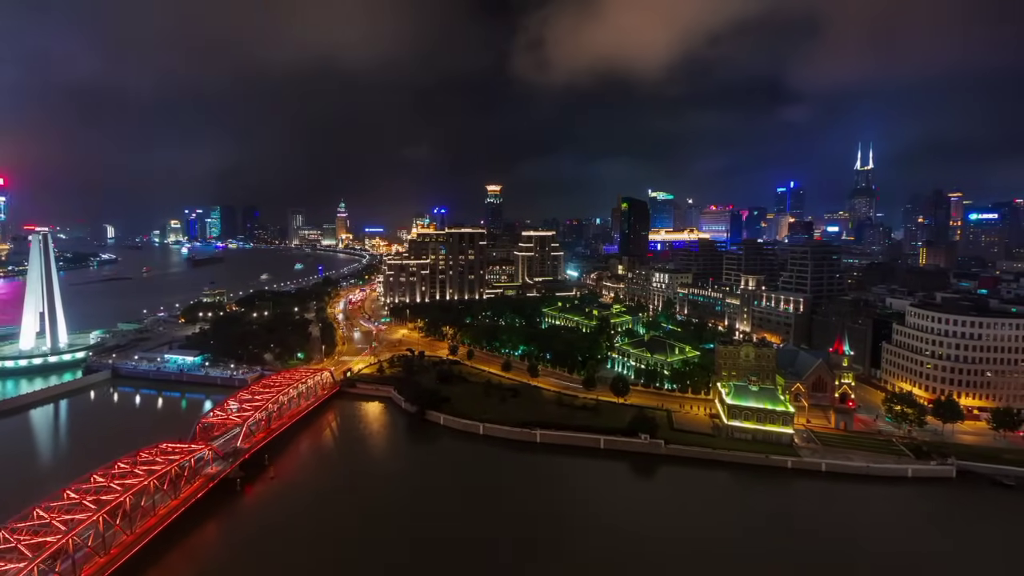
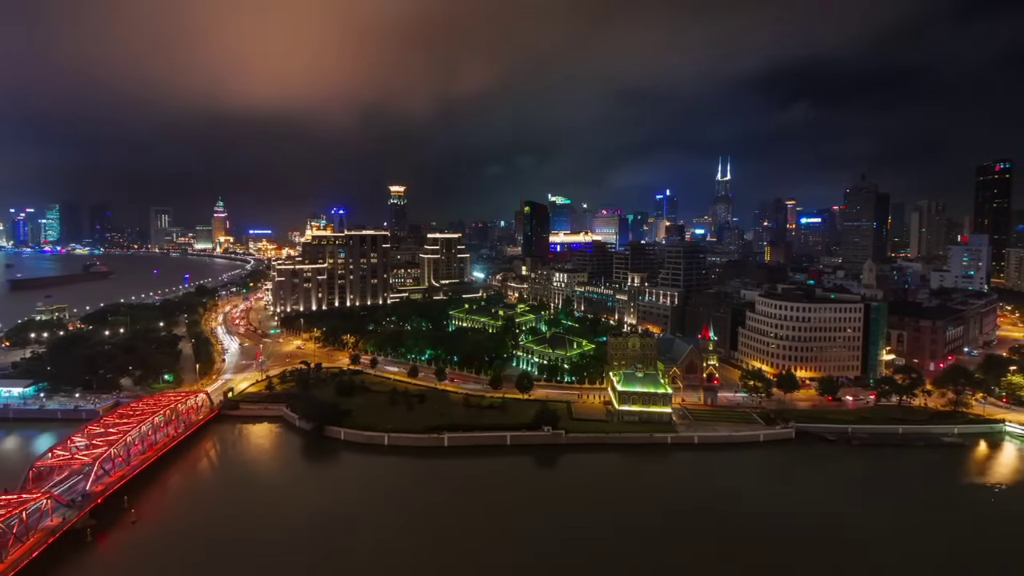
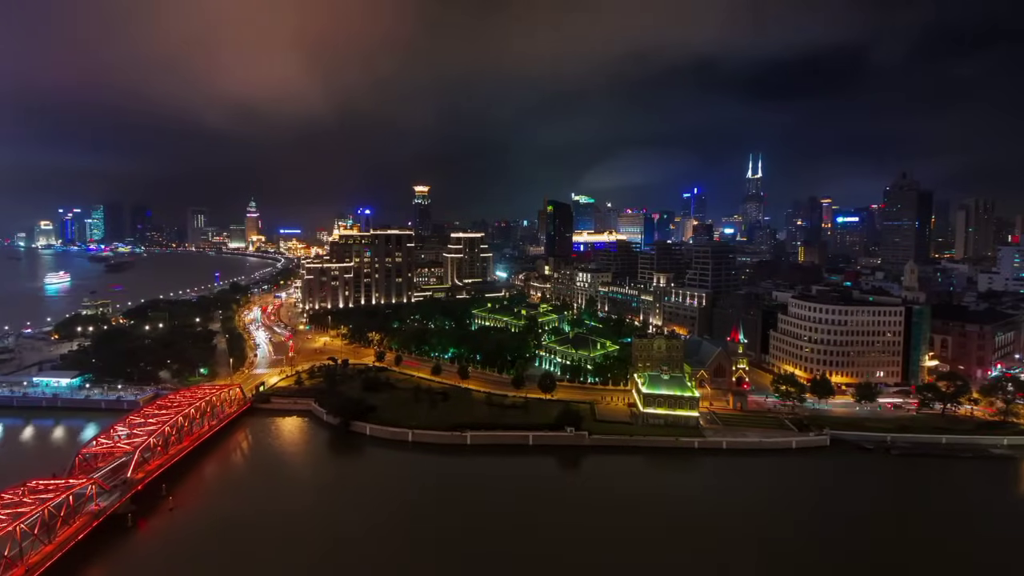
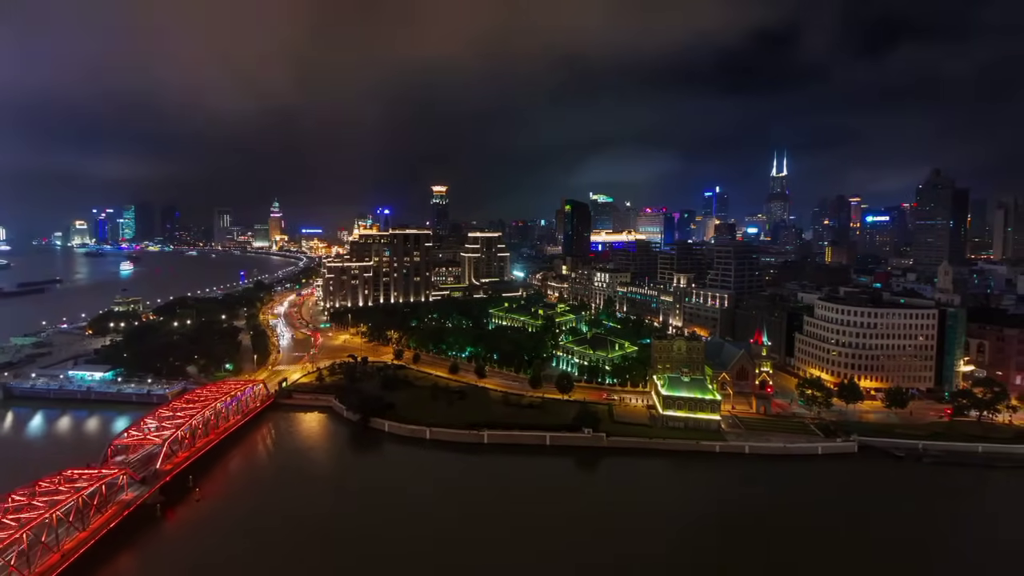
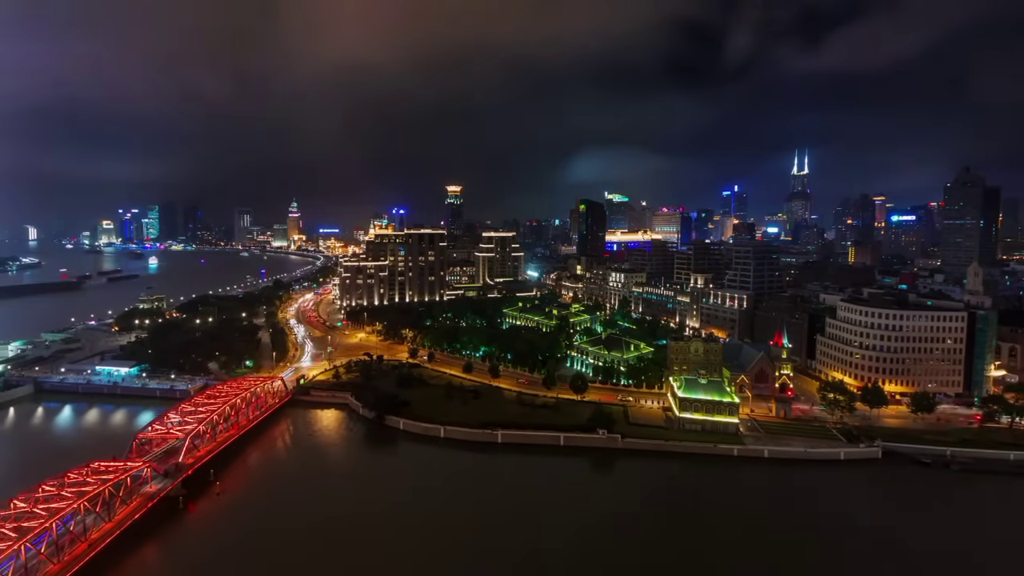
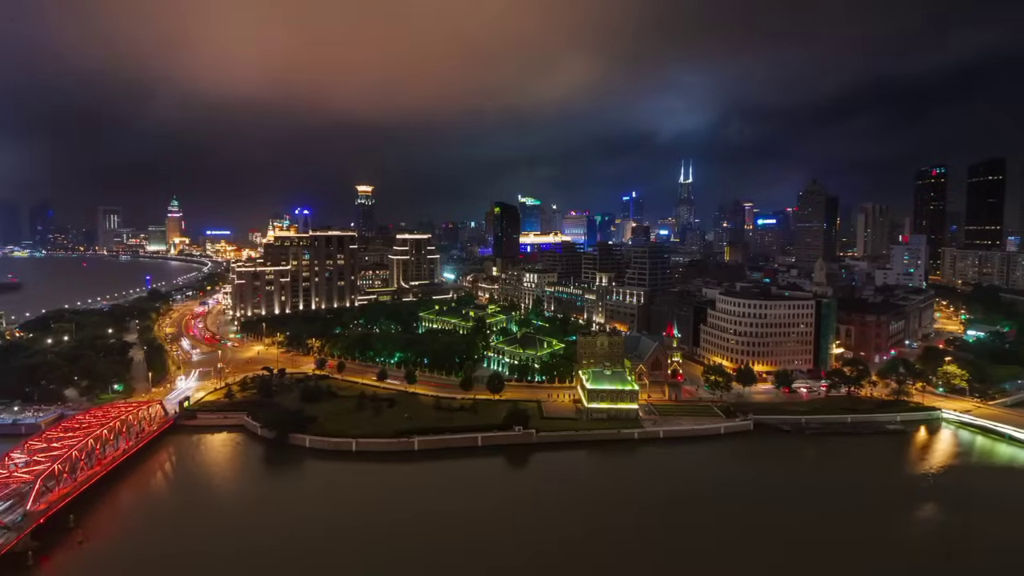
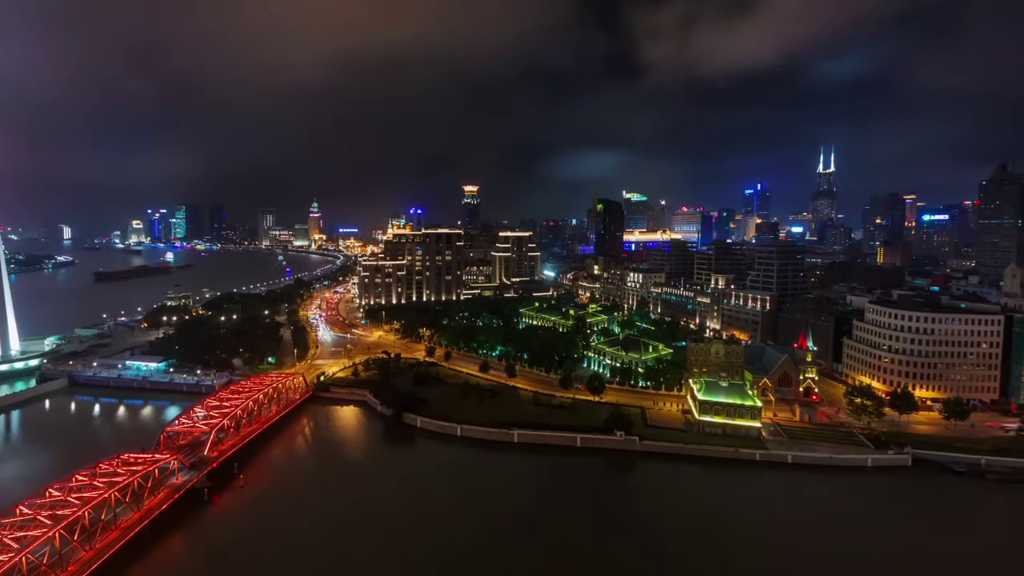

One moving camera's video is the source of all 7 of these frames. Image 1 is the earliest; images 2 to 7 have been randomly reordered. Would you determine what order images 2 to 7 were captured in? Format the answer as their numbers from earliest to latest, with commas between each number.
7, 5, 4, 3, 2, 6
